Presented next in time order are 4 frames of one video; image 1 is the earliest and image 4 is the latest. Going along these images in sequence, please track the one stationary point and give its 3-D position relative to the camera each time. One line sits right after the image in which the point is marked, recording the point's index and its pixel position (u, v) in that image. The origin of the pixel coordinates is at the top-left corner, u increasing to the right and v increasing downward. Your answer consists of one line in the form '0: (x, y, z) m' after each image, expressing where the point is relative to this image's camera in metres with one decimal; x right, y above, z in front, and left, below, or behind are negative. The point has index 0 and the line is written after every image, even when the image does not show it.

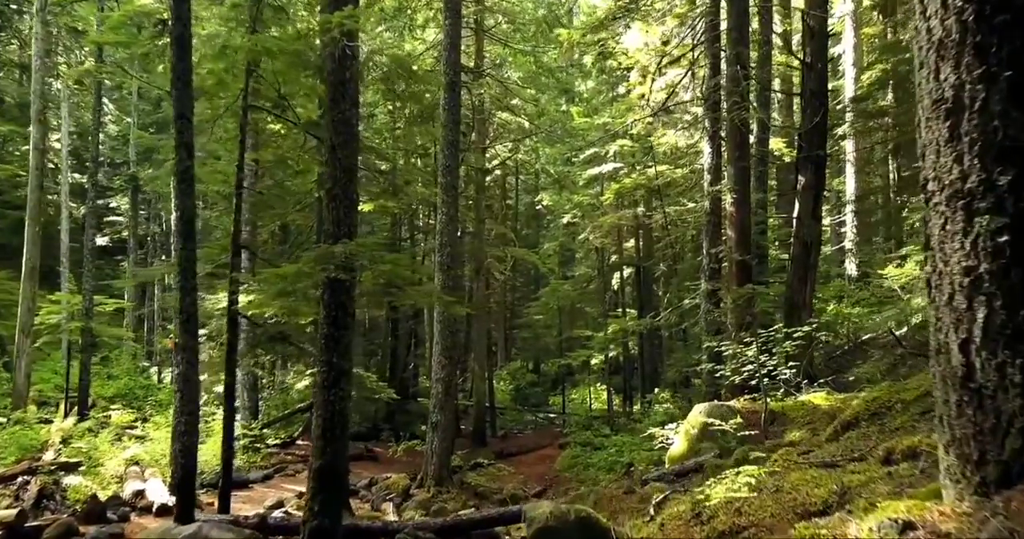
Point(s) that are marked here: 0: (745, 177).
0: (+3.9, +1.6, +12.2) m
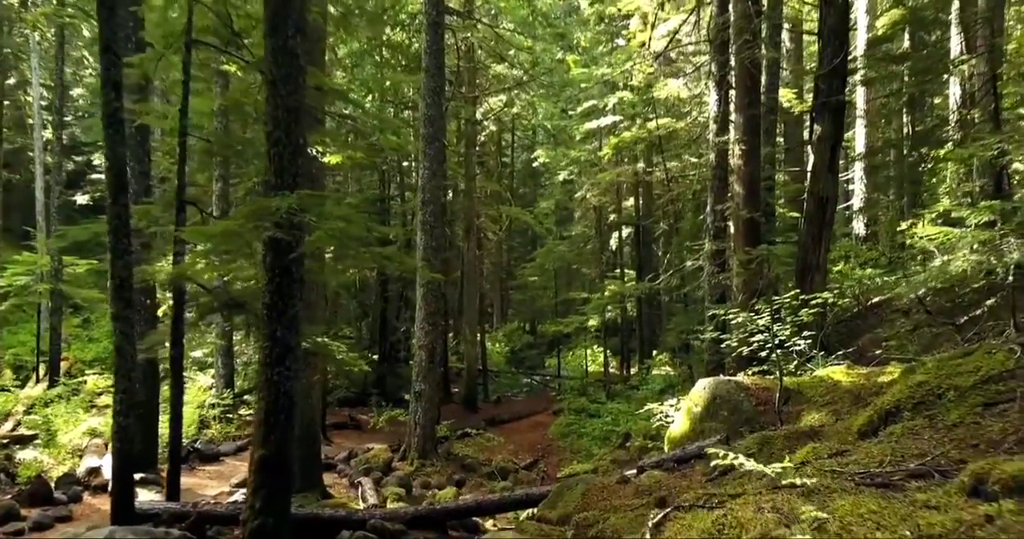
0: (+3.7, +2.2, +11.1) m
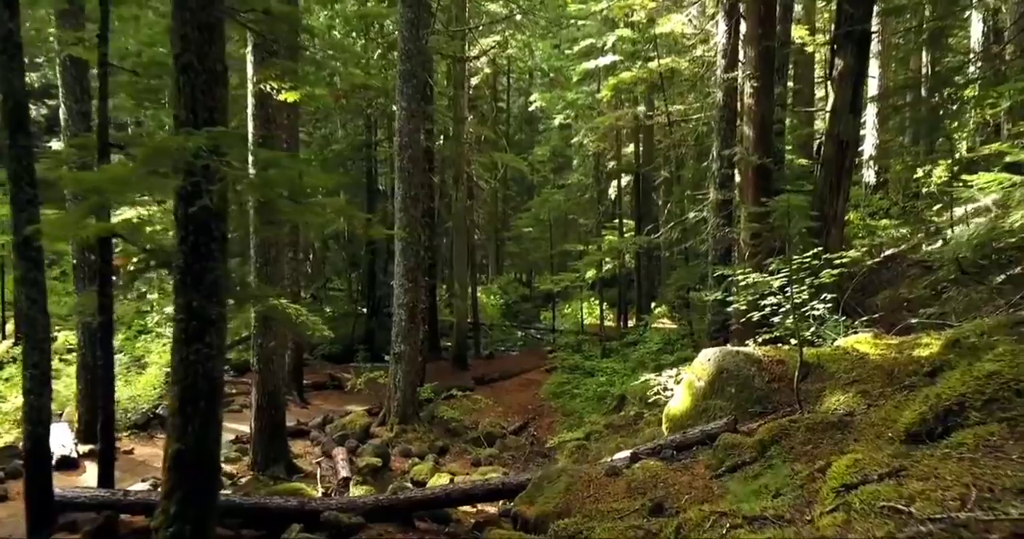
0: (+3.5, +2.8, +9.8) m
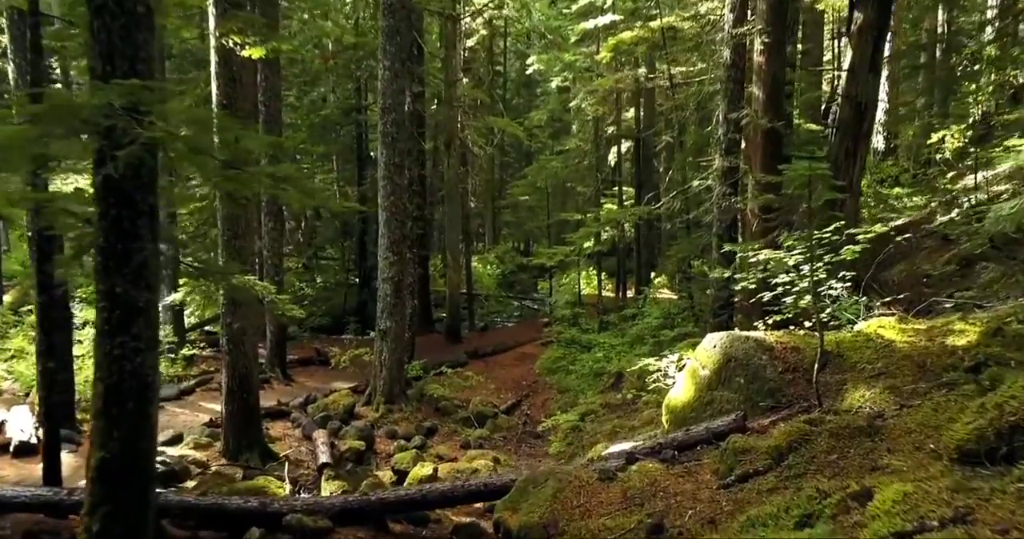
0: (+3.4, +3.2, +9.0) m
